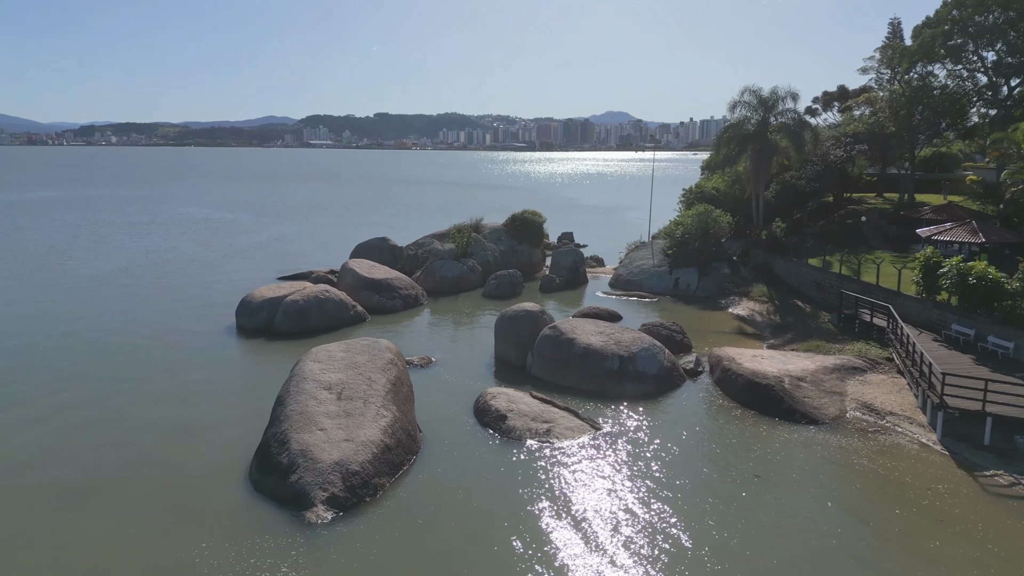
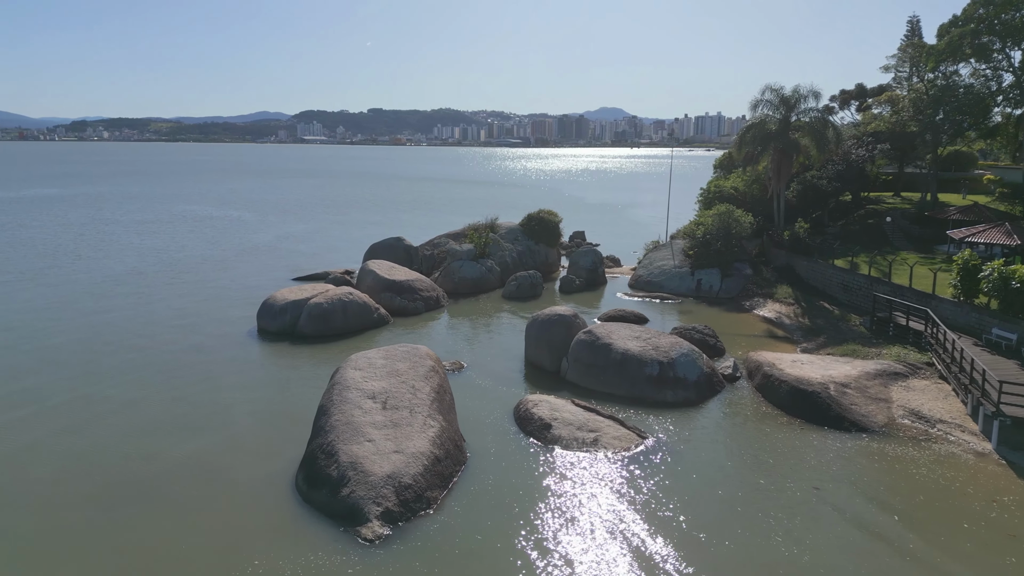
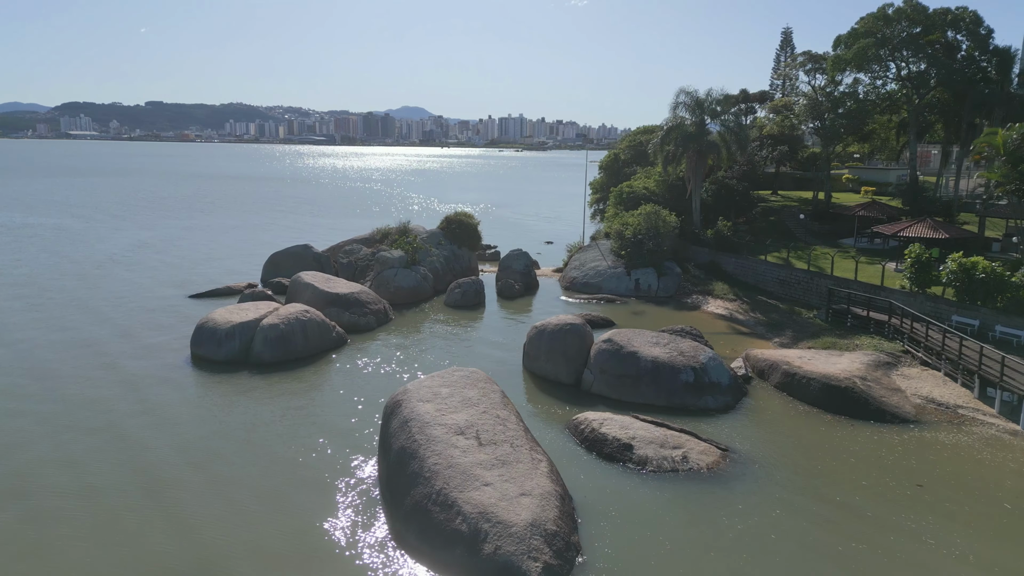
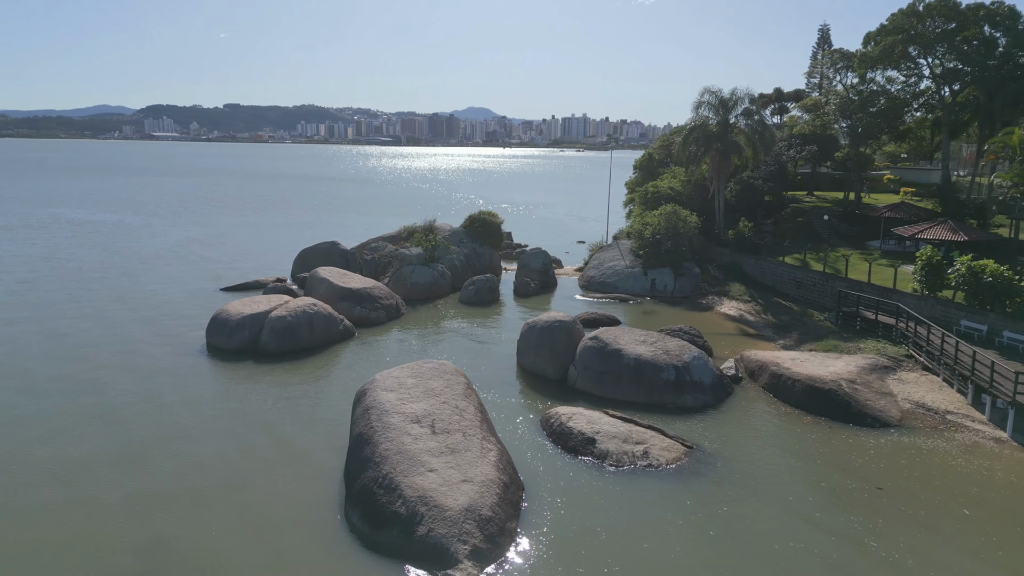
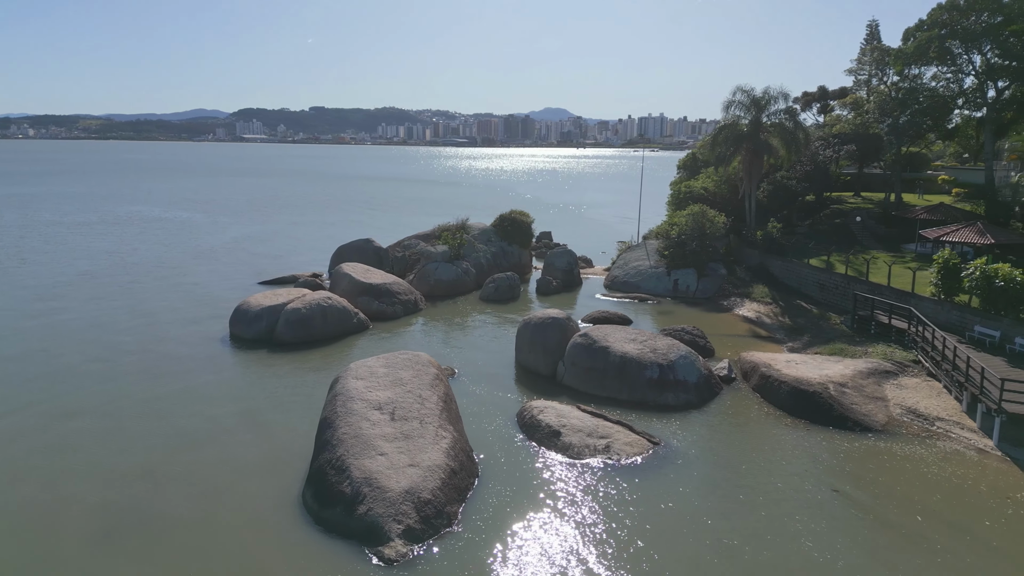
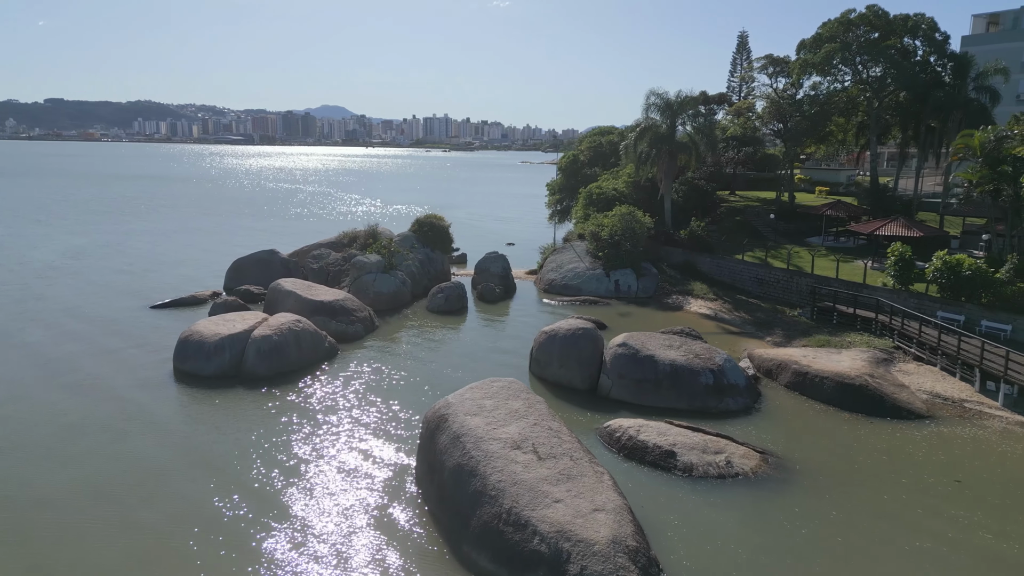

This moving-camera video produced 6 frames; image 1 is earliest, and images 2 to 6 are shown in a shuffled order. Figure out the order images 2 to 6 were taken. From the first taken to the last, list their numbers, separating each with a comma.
2, 5, 4, 3, 6
